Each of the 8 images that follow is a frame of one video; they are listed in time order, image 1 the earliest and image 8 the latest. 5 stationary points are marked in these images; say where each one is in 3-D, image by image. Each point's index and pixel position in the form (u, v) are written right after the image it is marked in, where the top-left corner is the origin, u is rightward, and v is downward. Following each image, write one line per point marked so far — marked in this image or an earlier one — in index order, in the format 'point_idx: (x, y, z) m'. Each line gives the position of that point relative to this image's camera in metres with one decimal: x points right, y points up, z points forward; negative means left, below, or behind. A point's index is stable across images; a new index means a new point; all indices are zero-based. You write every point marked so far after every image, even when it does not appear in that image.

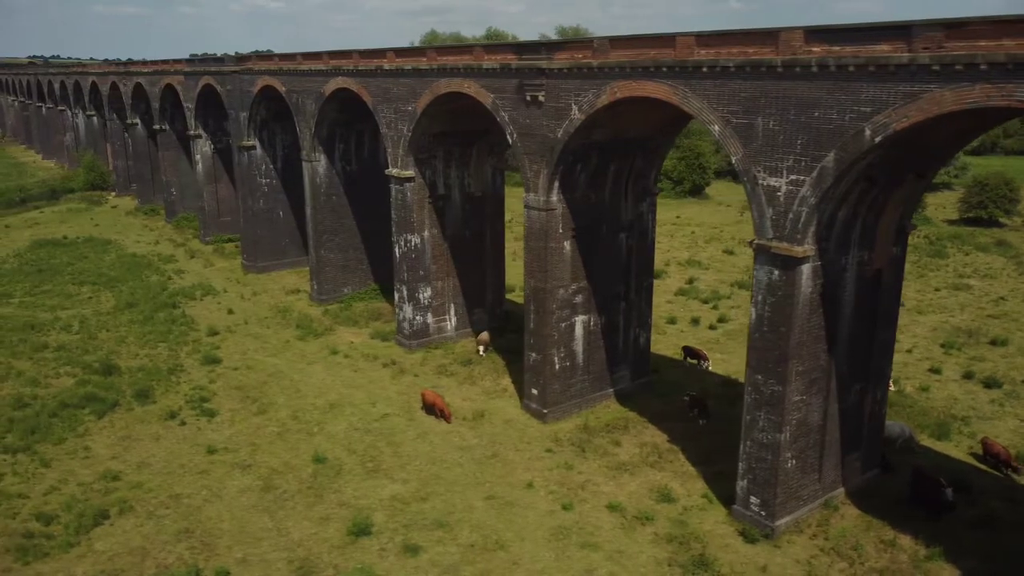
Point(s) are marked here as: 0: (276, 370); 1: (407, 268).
0: (-5.3, -1.8, +18.0) m
1: (-2.4, +0.4, +18.3) m
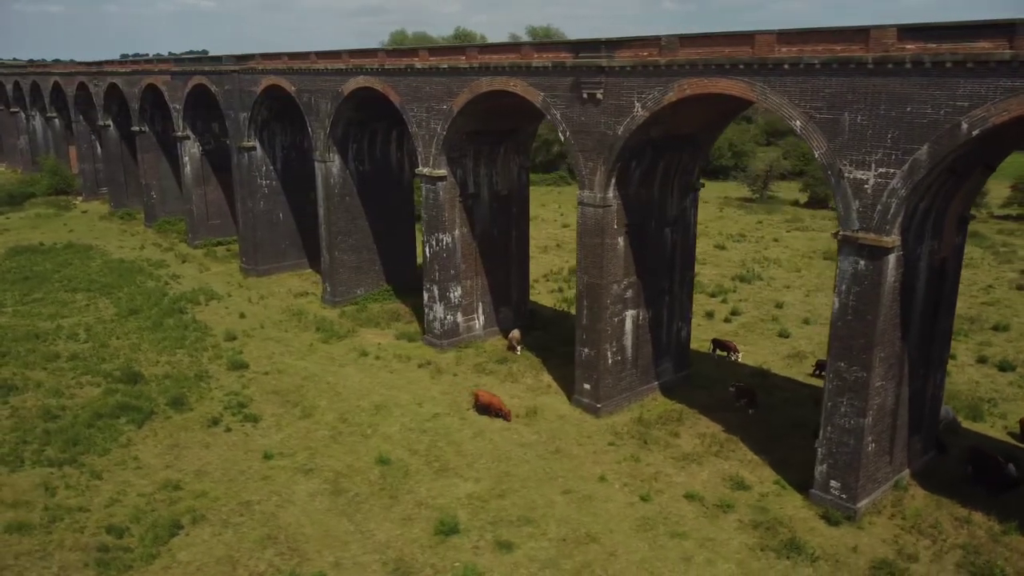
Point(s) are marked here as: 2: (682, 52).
0: (-4.5, -1.9, +17.7) m
1: (-1.7, +0.5, +18.2) m
2: (+2.6, +3.6, +12.2) m
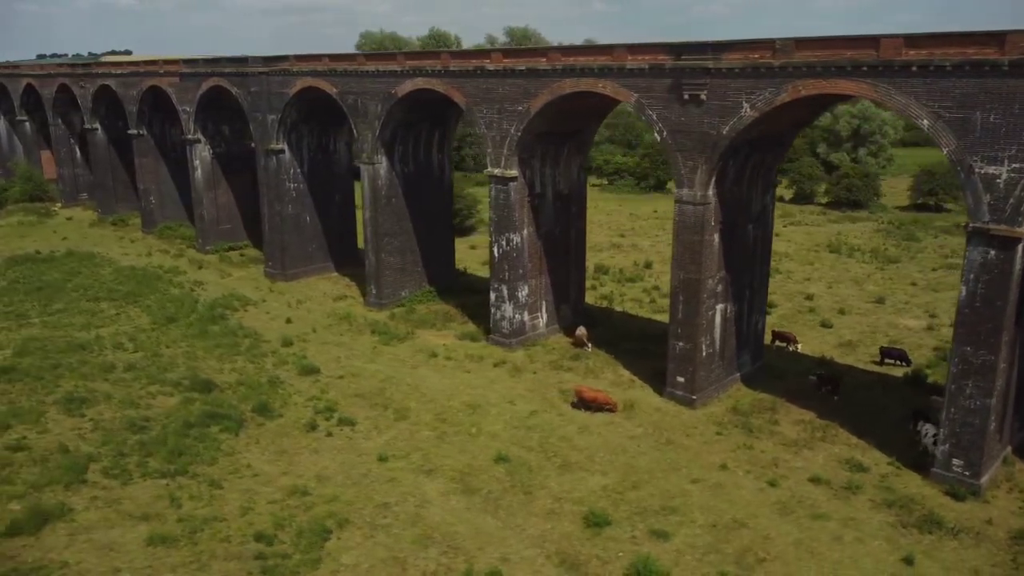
0: (-2.8, -1.9, +17.7) m
1: (-0.1, +0.5, +18.4) m
2: (+4.6, +3.7, +12.7) m
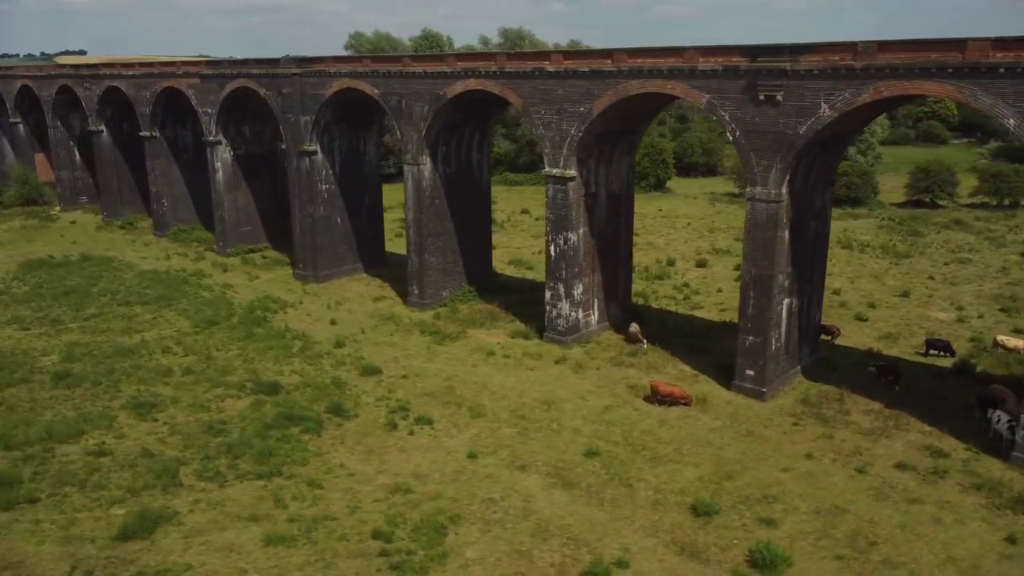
0: (-1.4, -1.9, +17.8) m
1: (+1.2, +0.5, +18.7) m
2: (+6.1, +3.8, +13.2) m
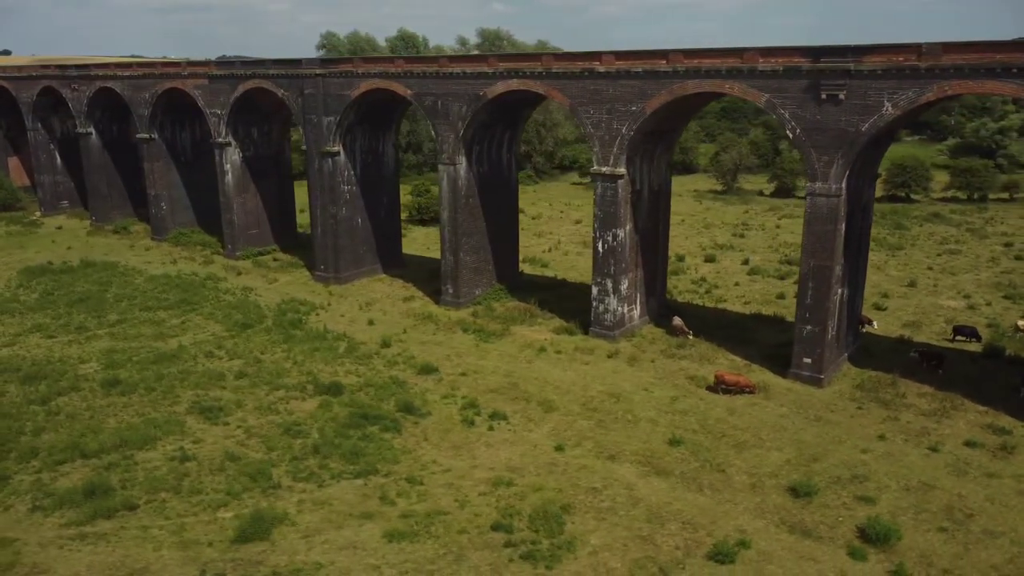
0: (-0.1, -1.9, +18.0) m
1: (+2.4, +0.6, +19.1) m
2: (+7.5, +4.0, +13.9) m
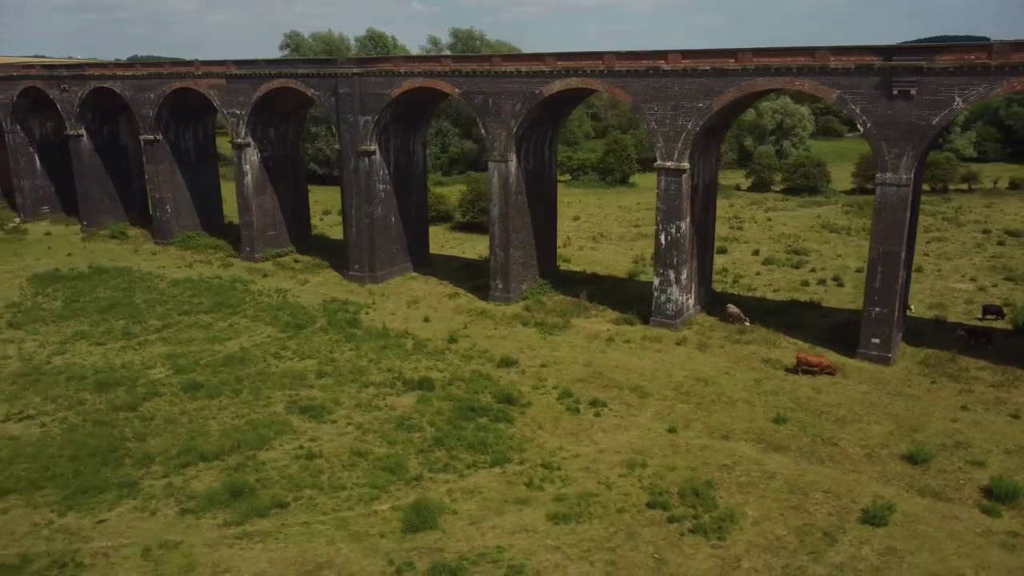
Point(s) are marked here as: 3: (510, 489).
0: (+1.7, -1.7, +18.5) m
1: (+4.0, +0.9, +19.8) m
2: (+9.5, +4.4, +15.2) m
3: (0.0, -3.3, +13.0) m
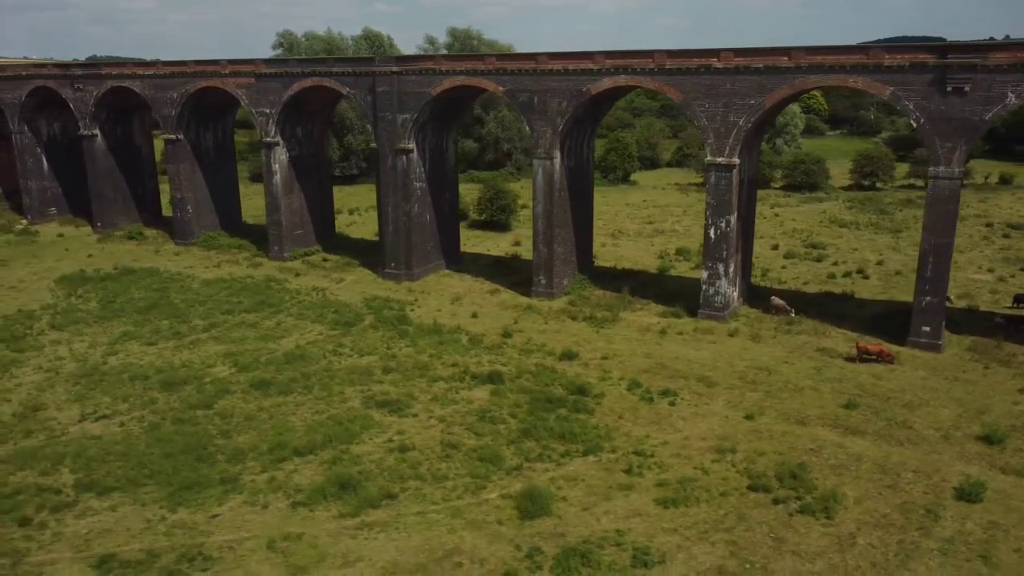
0: (+3.1, -1.5, +18.9) m
1: (+5.3, +1.0, +20.3) m
2: (+11.0, +4.6, +15.9) m
3: (+1.6, -3.1, +13.3) m
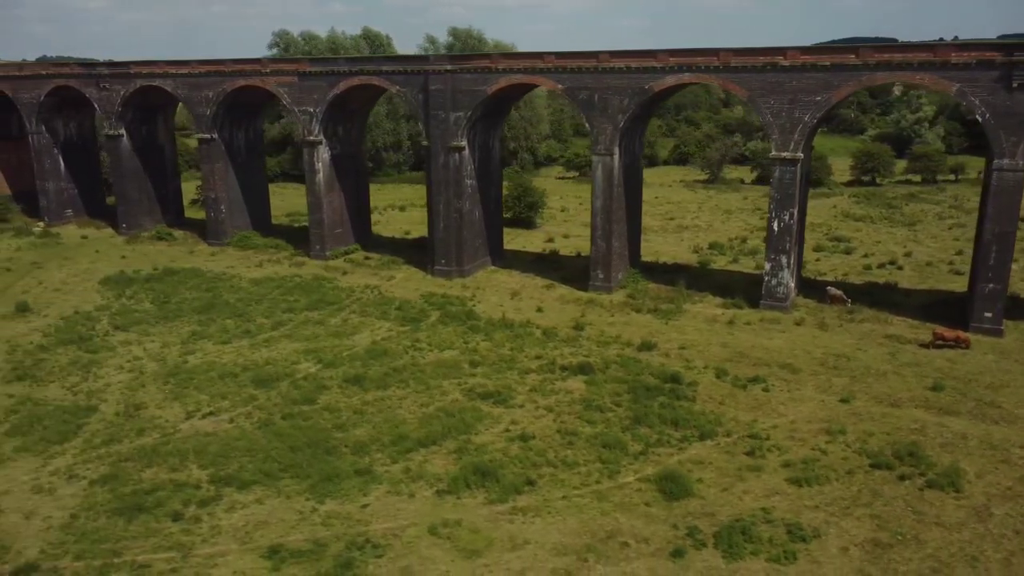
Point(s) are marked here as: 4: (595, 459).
0: (+5.0, -1.3, +19.5) m
1: (+7.1, +1.3, +20.9) m
2: (+13.0, +5.0, +16.8) m
3: (+3.8, -2.9, +13.8) m
4: (+1.4, -3.0, +13.8) m
